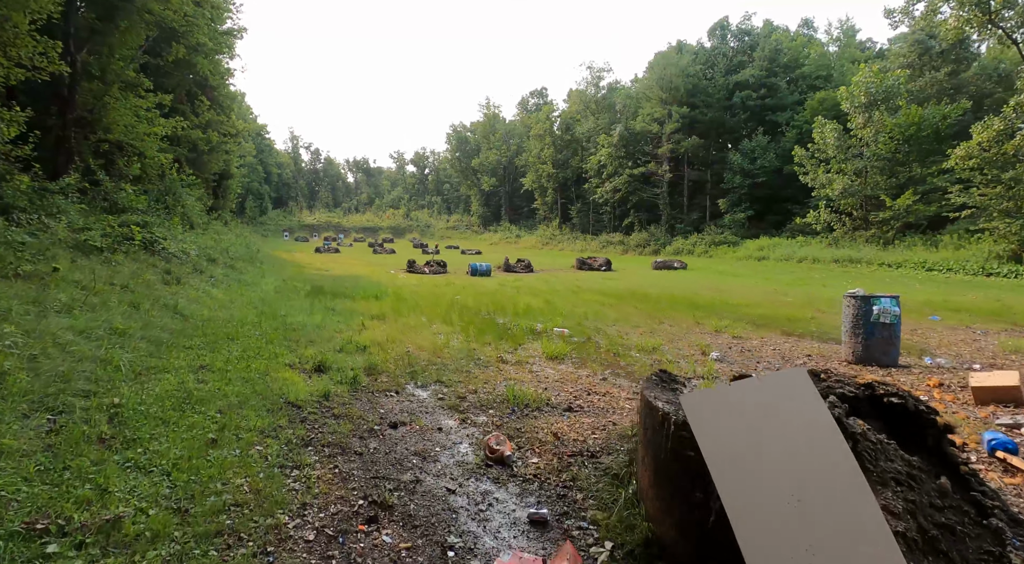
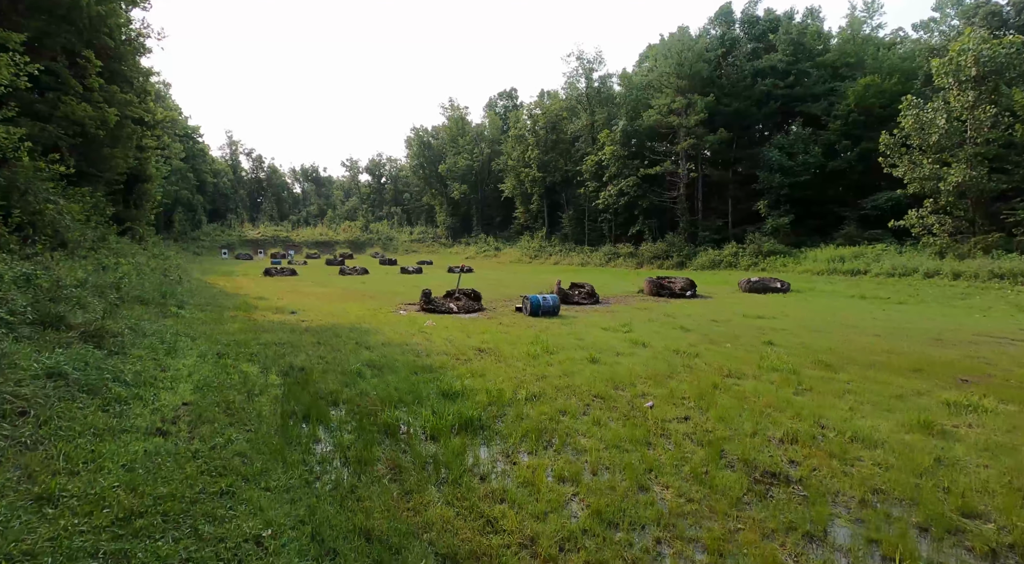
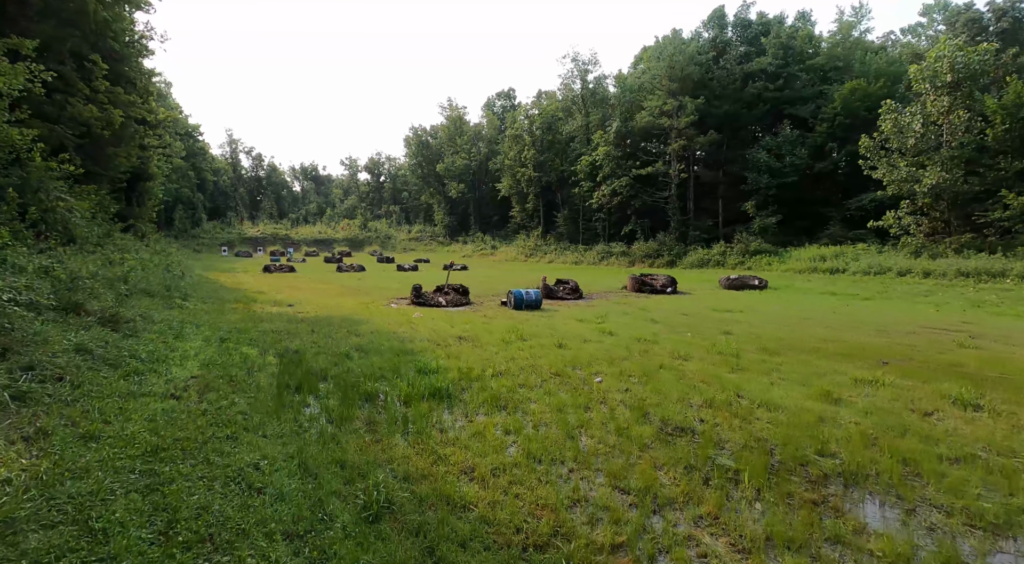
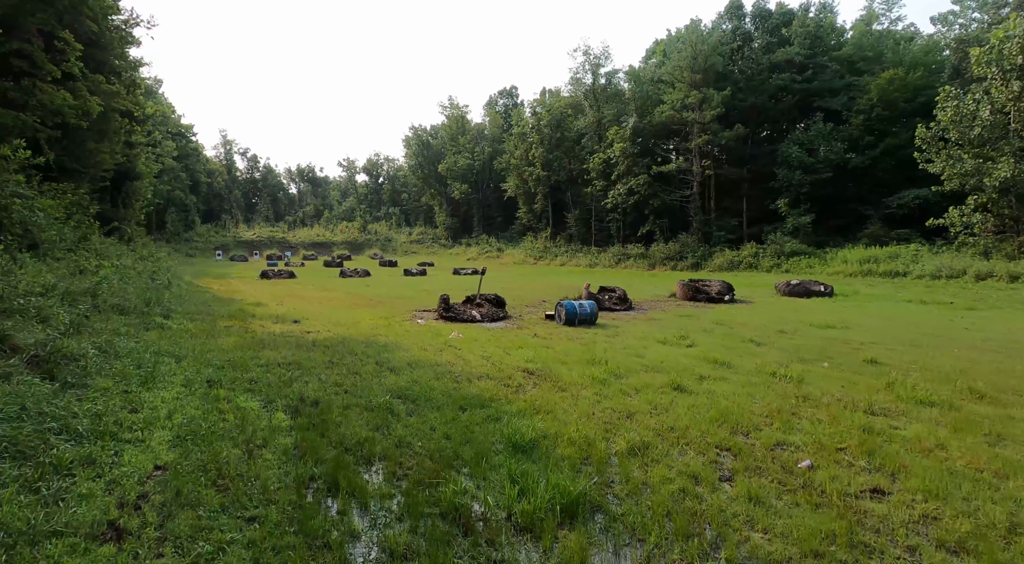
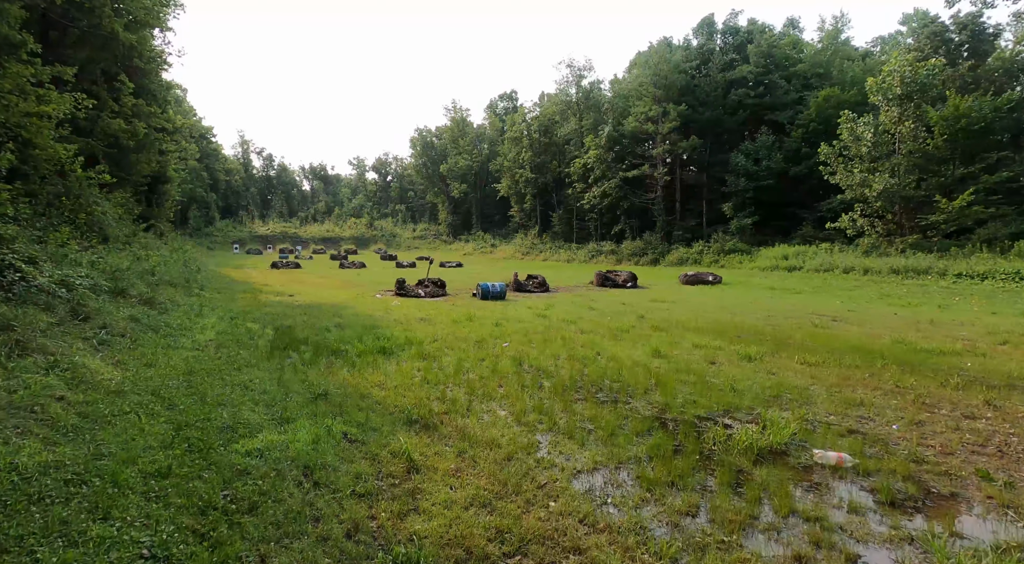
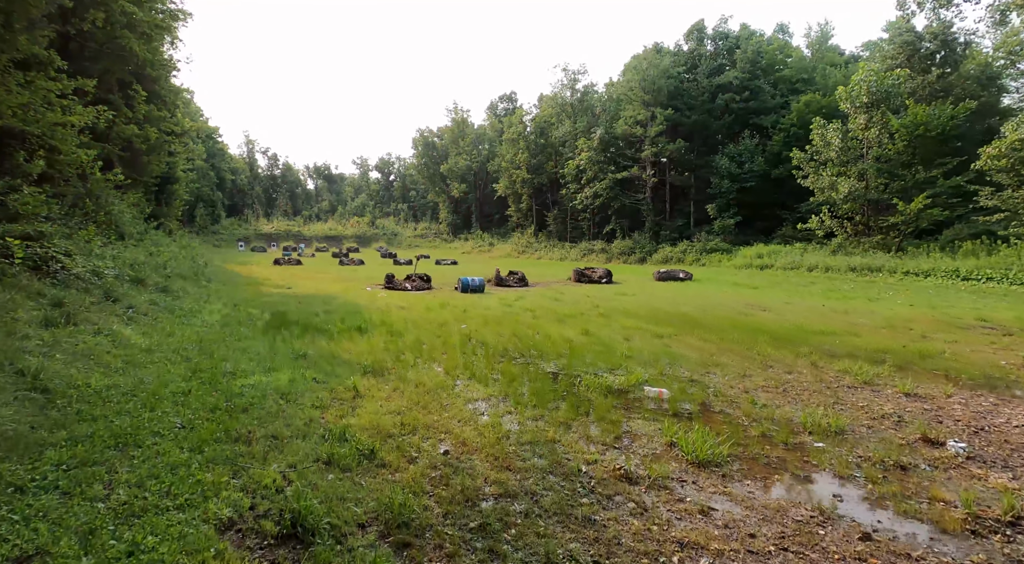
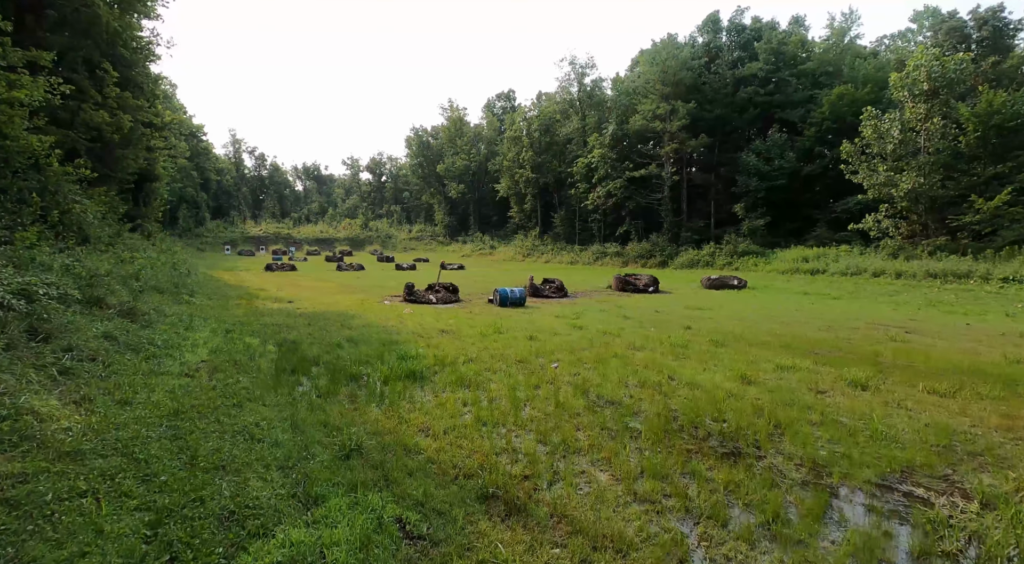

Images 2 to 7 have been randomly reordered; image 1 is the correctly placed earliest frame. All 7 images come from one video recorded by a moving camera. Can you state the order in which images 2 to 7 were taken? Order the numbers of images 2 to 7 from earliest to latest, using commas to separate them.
6, 5, 7, 3, 2, 4
